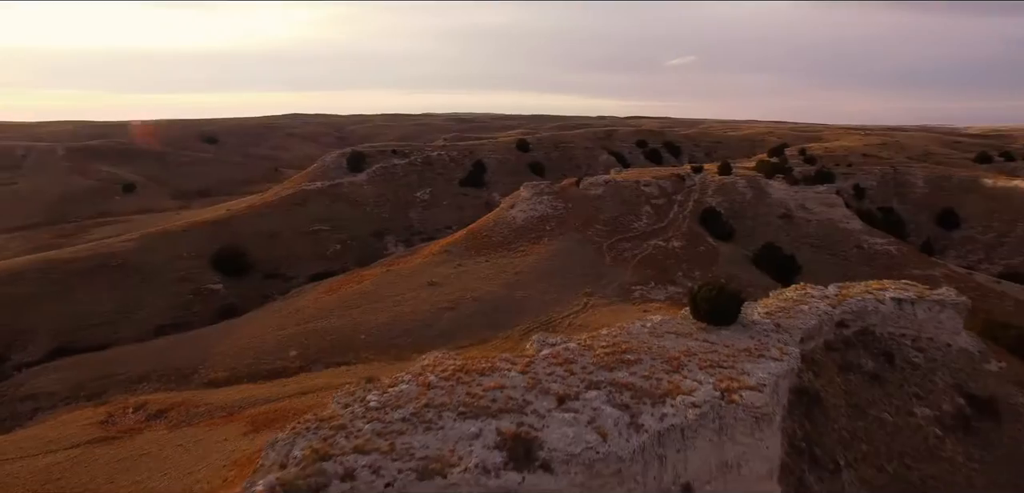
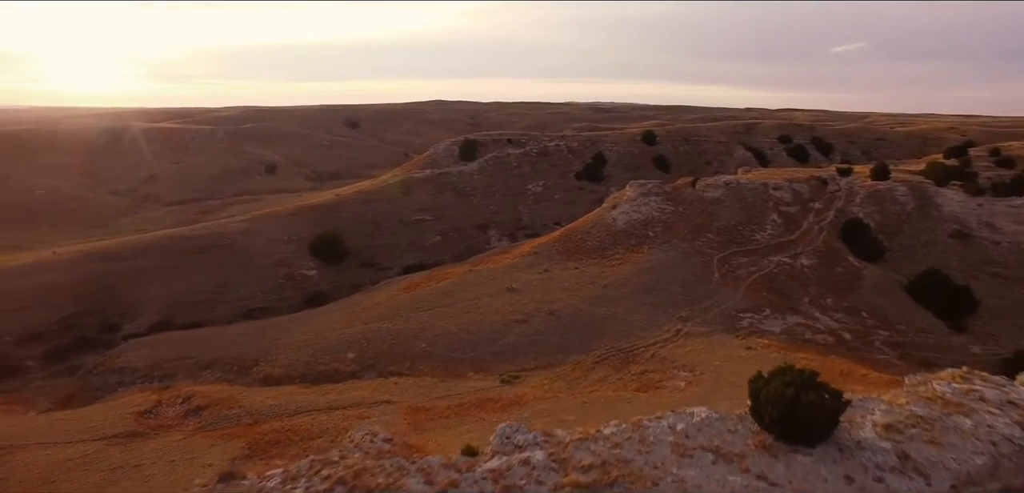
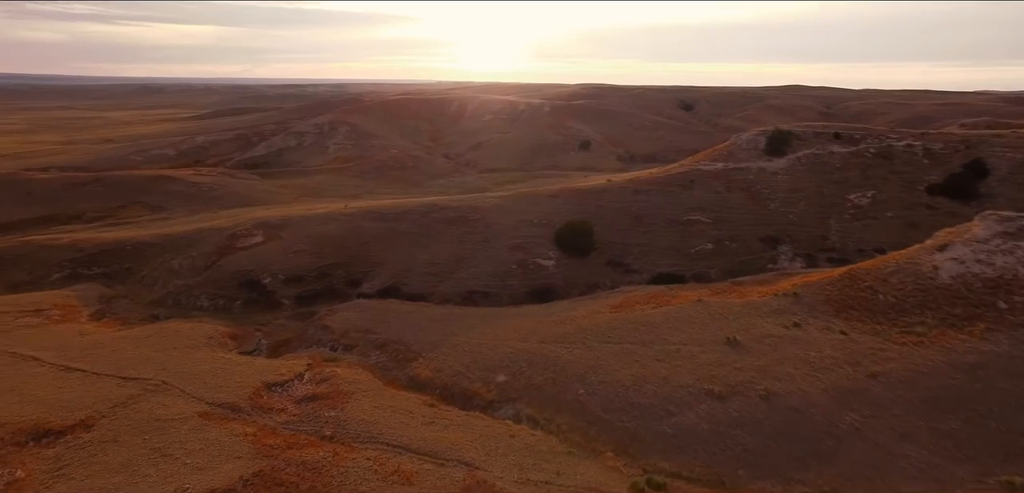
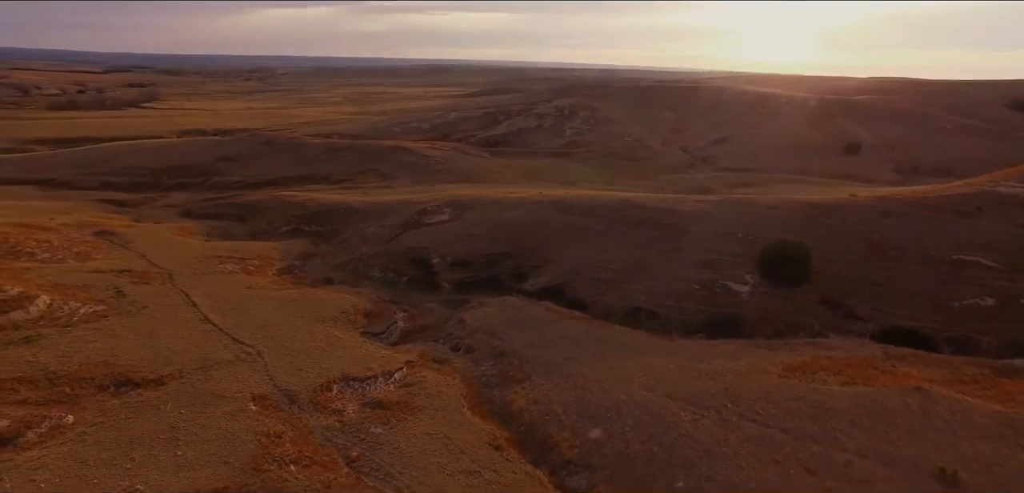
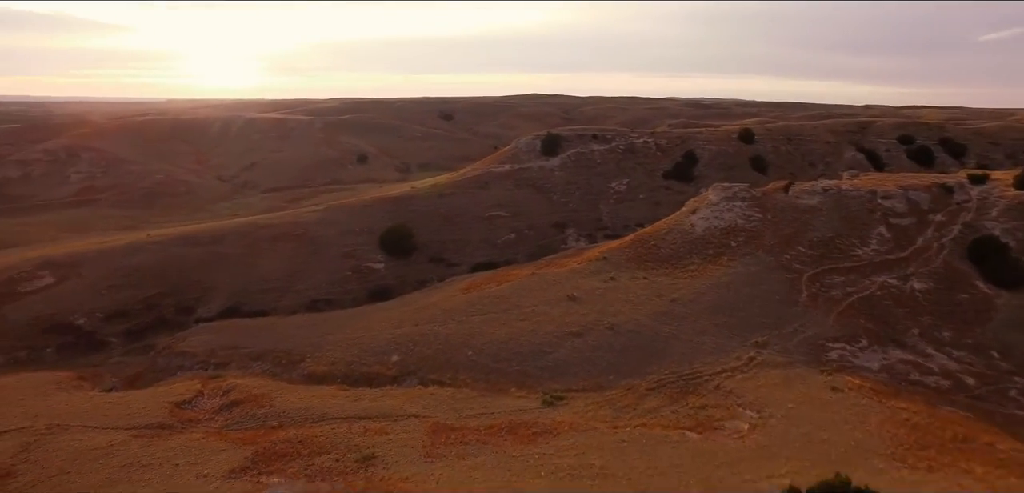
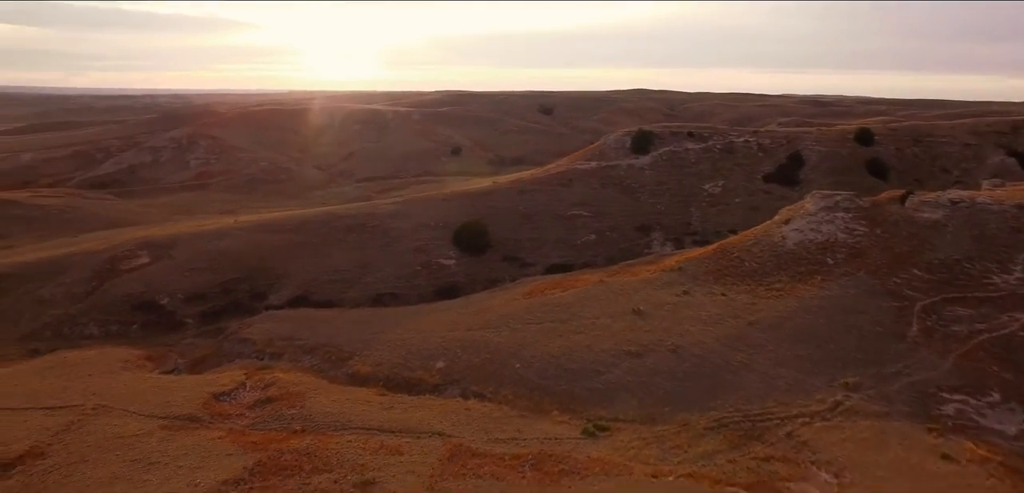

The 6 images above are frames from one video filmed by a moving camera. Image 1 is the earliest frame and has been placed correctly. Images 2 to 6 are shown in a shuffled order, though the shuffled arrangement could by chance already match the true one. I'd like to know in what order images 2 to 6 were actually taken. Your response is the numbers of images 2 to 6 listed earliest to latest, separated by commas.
2, 5, 6, 3, 4
